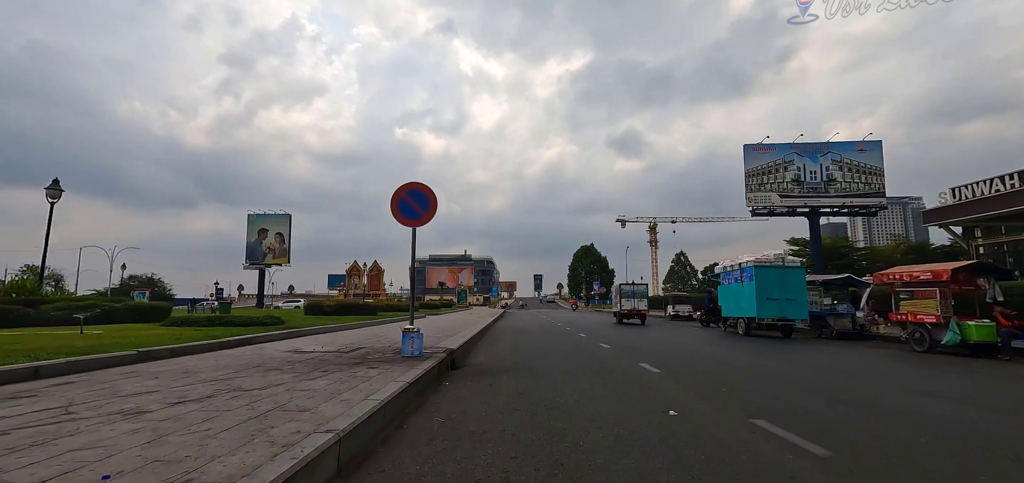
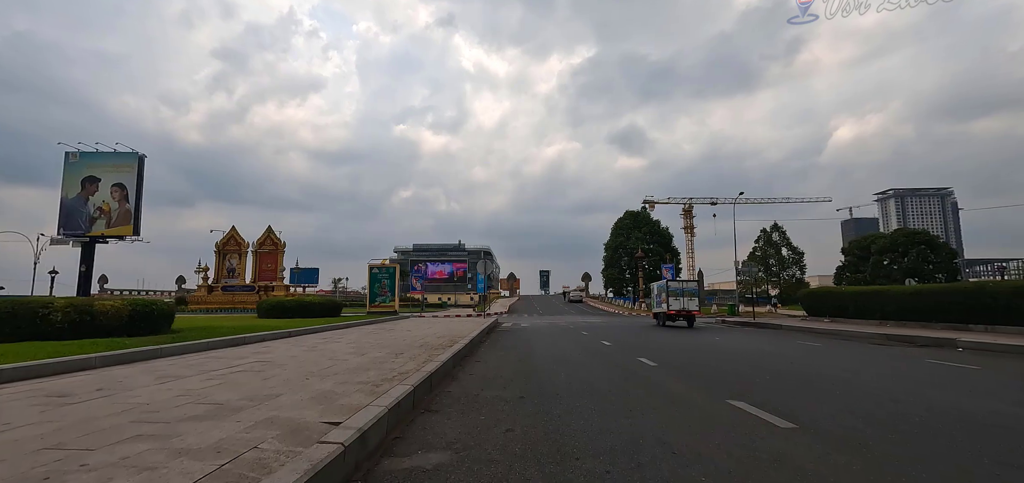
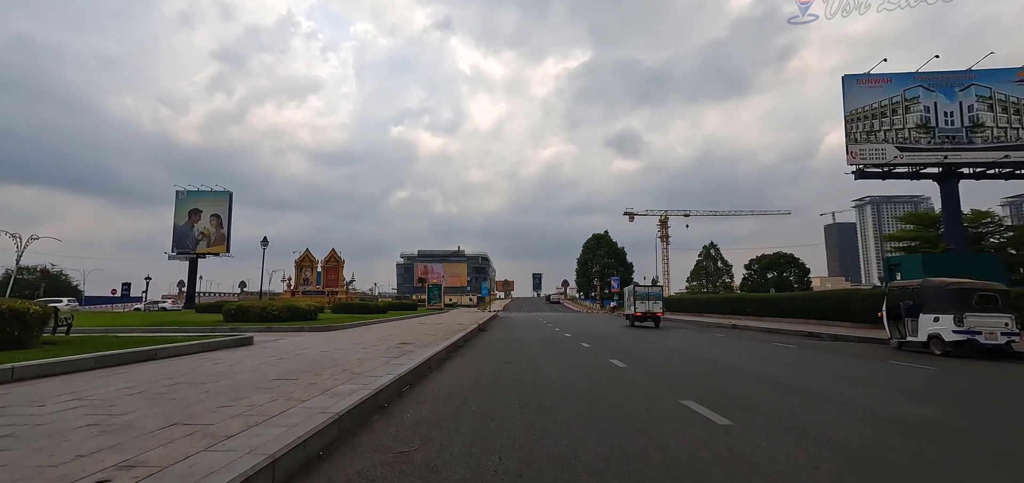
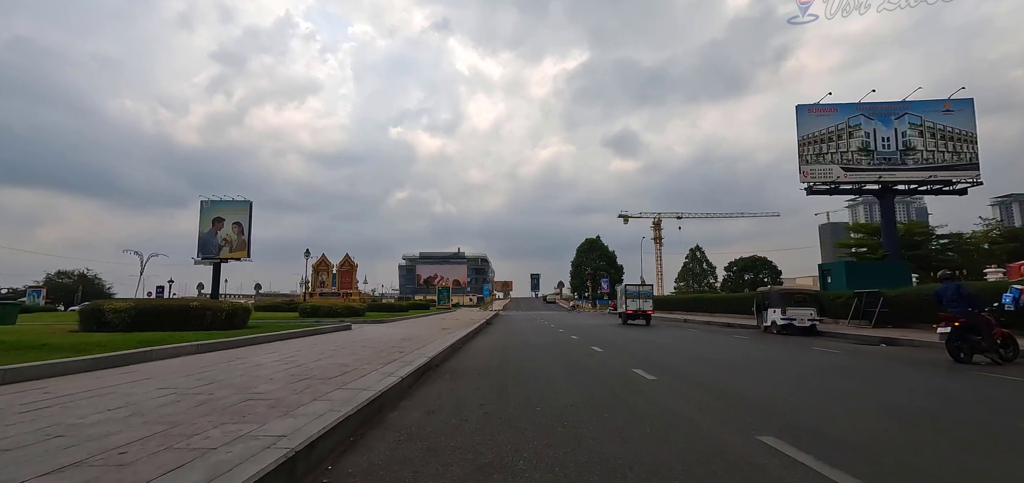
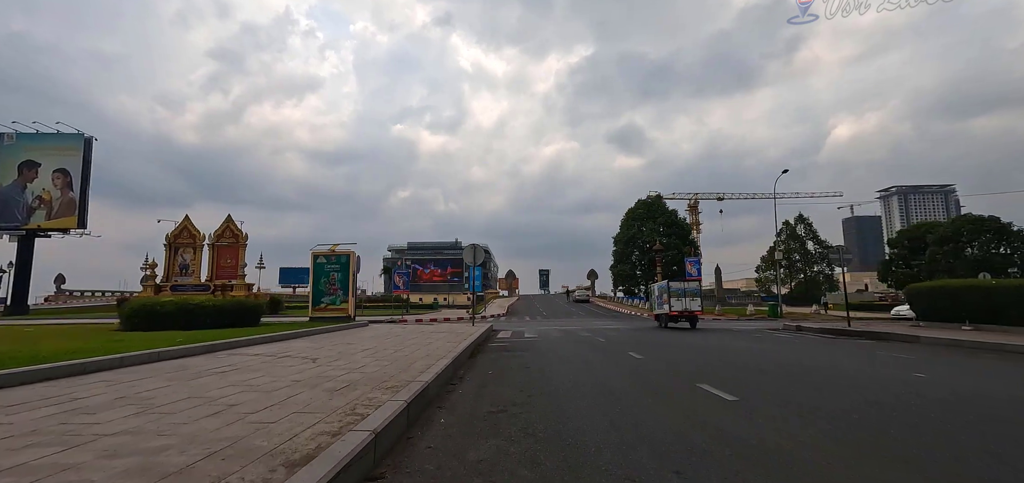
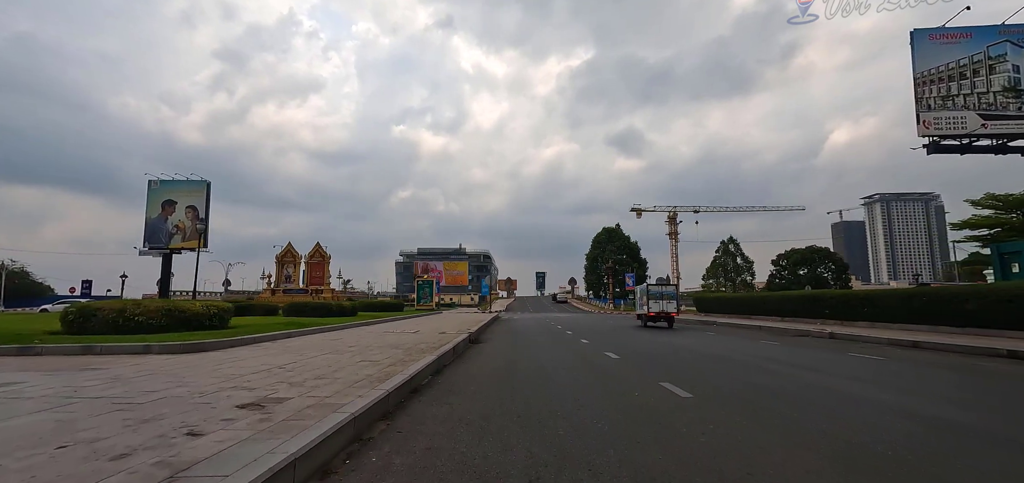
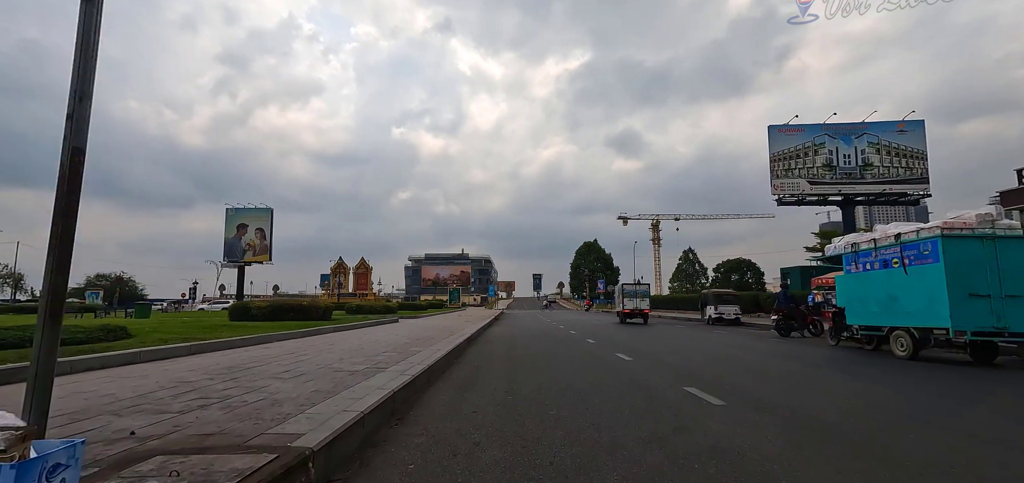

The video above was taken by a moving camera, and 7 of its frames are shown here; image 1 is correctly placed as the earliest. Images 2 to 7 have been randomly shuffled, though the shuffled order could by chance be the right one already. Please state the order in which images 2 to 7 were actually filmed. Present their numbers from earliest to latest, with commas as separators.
7, 4, 3, 6, 2, 5
